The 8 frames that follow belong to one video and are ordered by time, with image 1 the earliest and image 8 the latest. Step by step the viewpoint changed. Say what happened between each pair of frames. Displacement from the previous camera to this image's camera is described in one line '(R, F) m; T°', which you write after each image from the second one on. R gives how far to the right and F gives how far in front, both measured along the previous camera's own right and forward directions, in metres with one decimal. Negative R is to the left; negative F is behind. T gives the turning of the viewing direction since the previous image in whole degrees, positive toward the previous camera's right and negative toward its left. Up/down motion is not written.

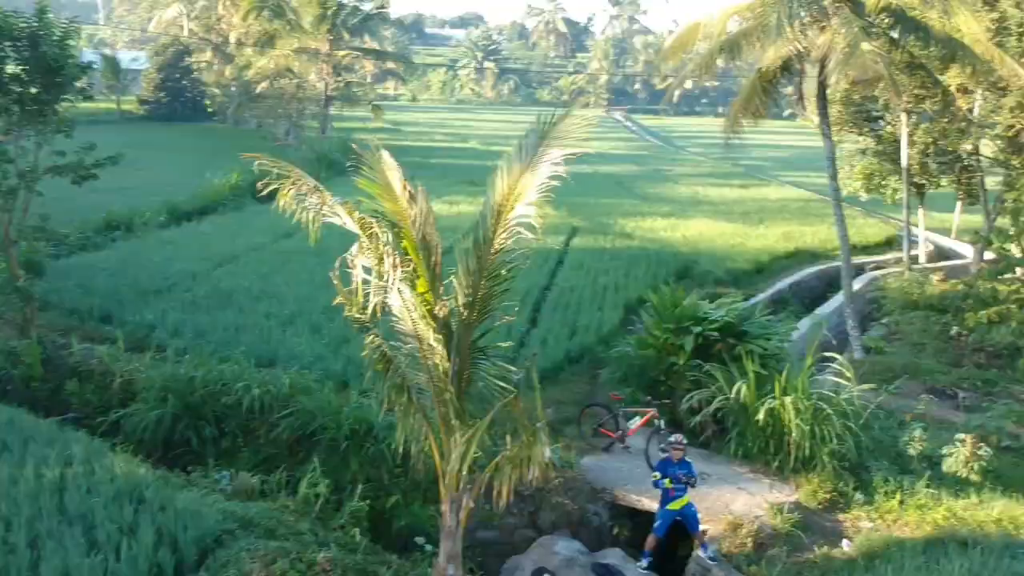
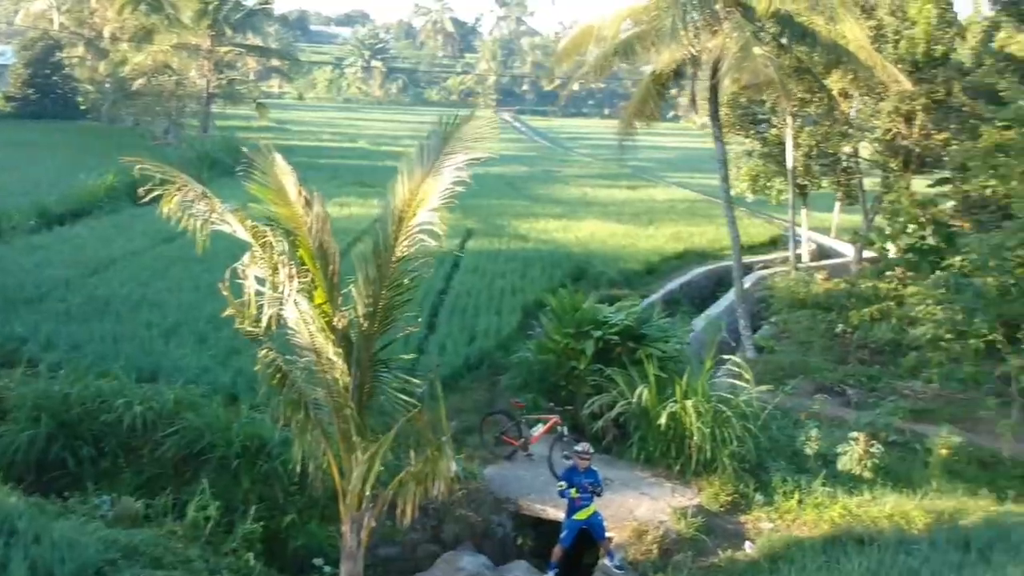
(-0.1, +0.2) m; +6°
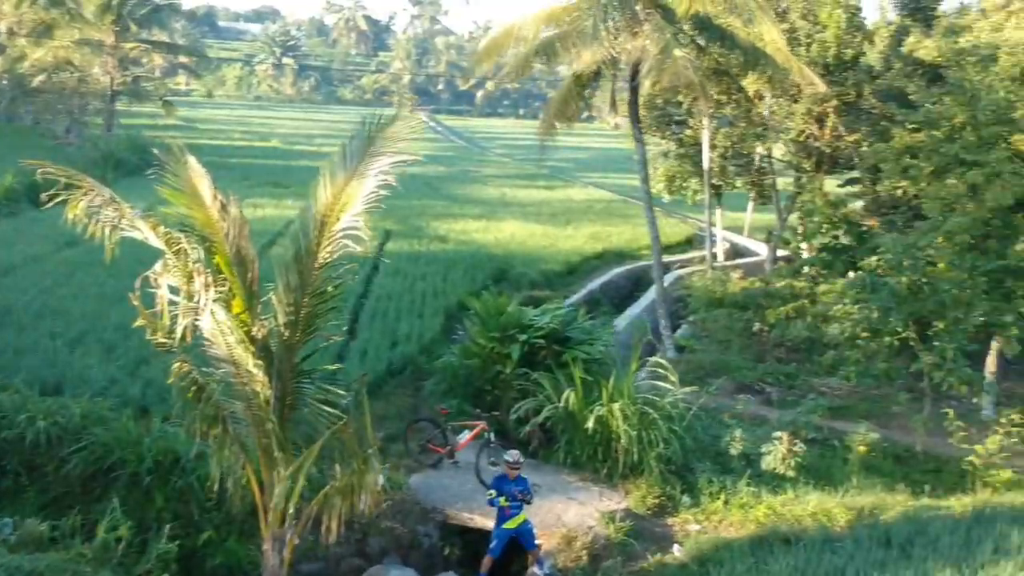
(-0.1, +0.1) m; +5°
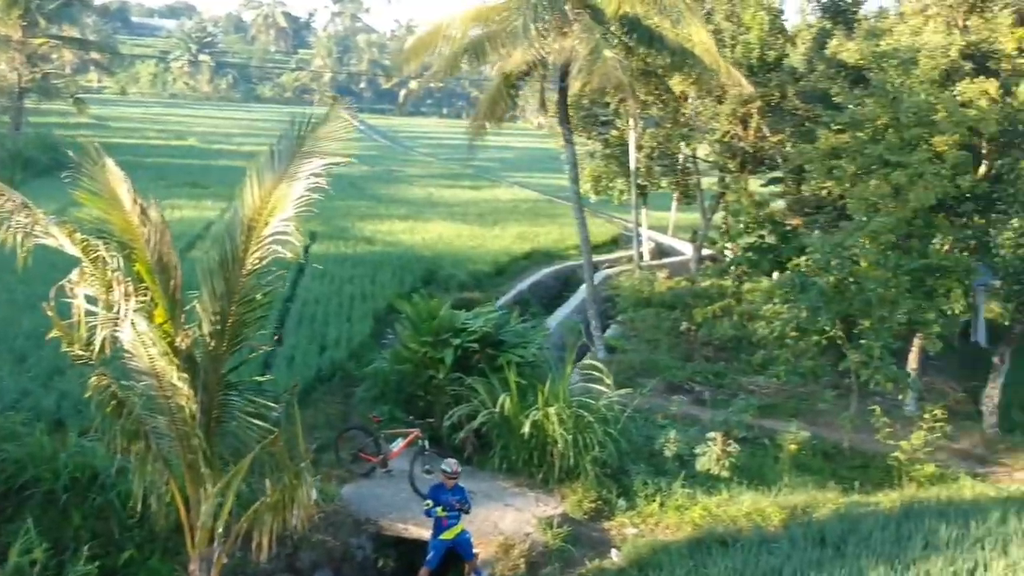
(-0.1, +0.1) m; +4°
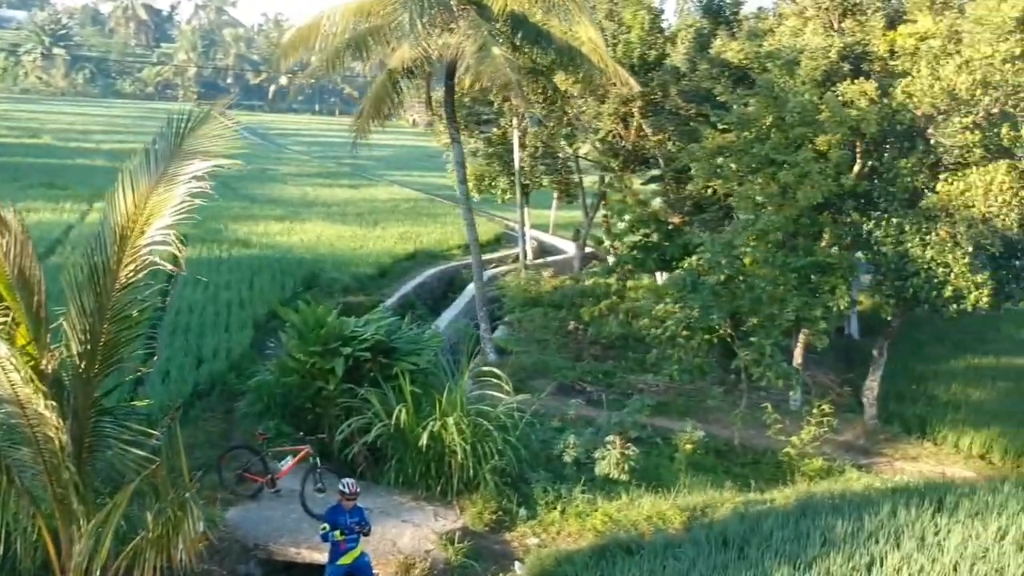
(-0.1, +0.3) m; +7°
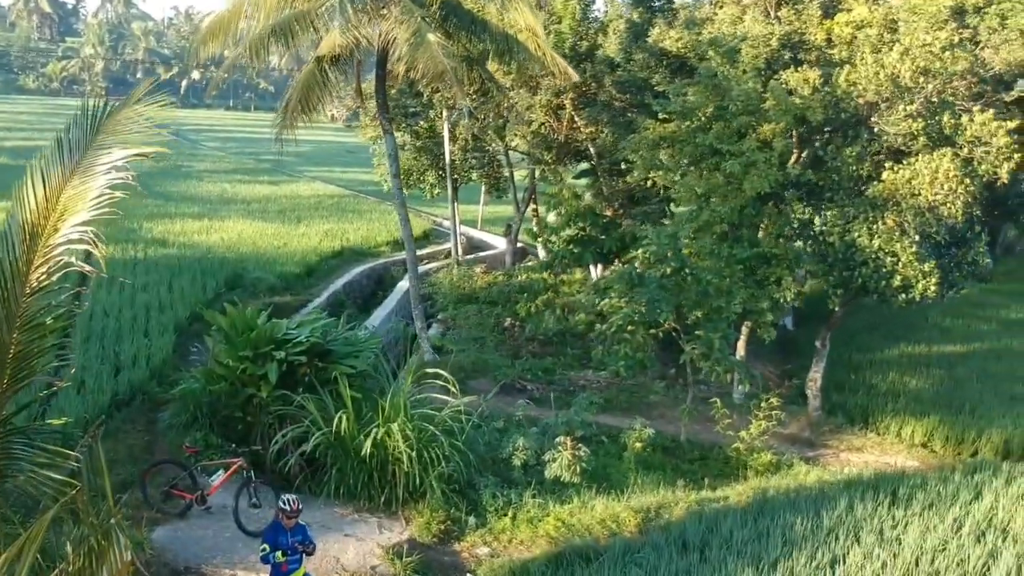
(-0.2, +0.4) m; +5°
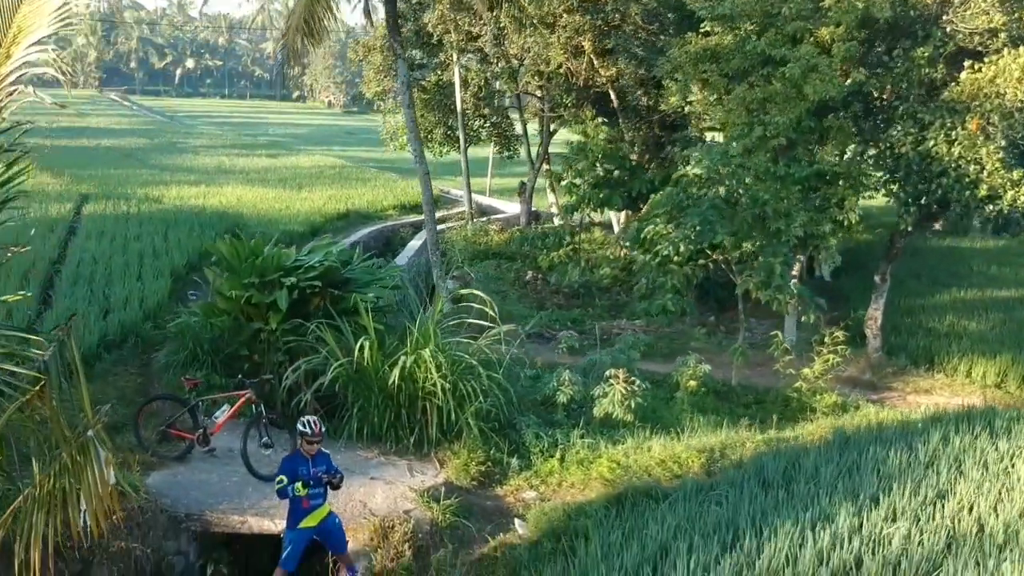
(-0.3, +1.0) m; 0°
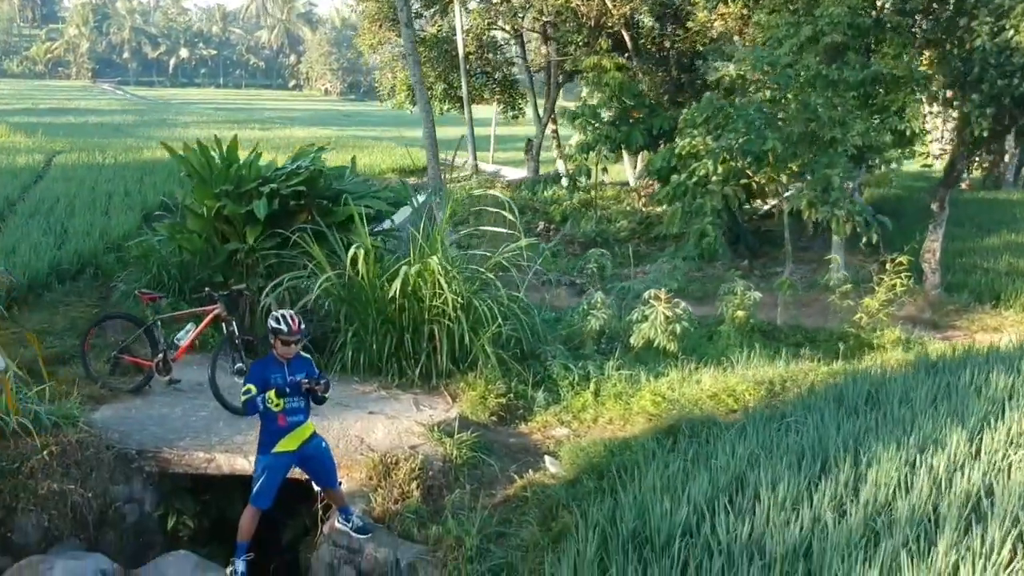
(-0.1, +1.1) m; 0°
